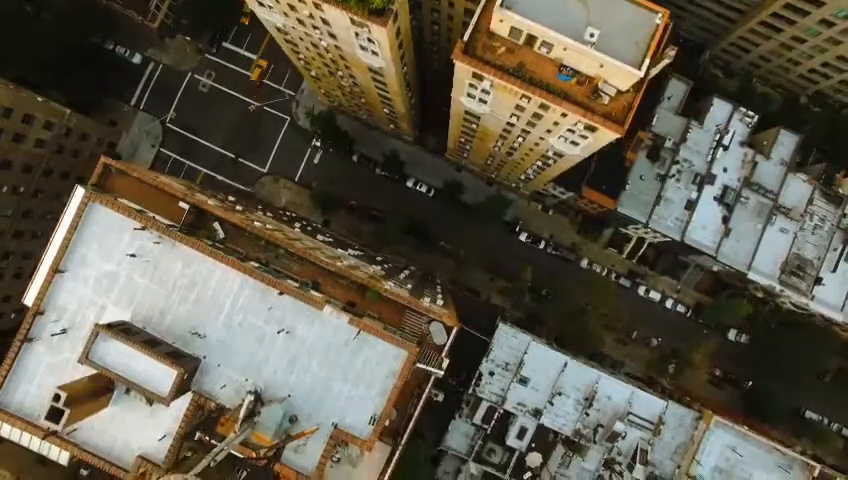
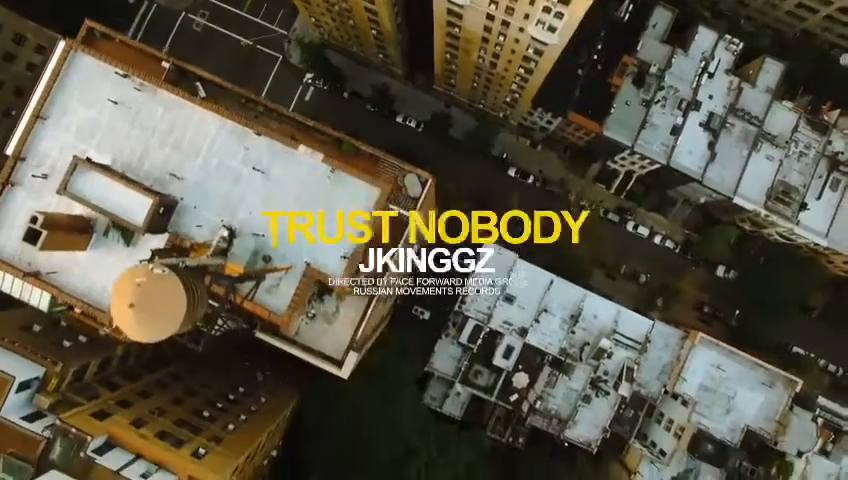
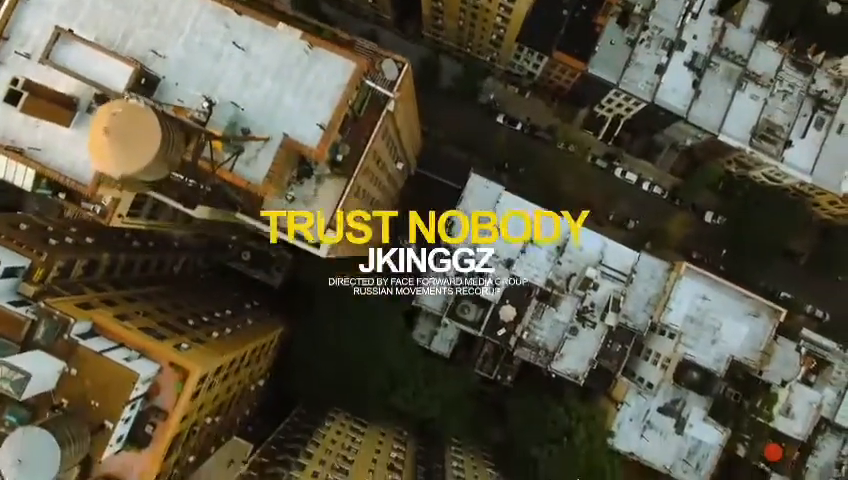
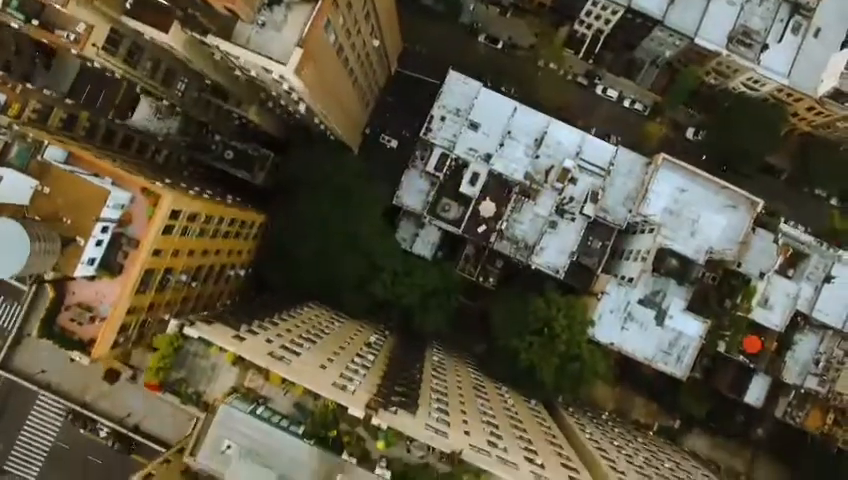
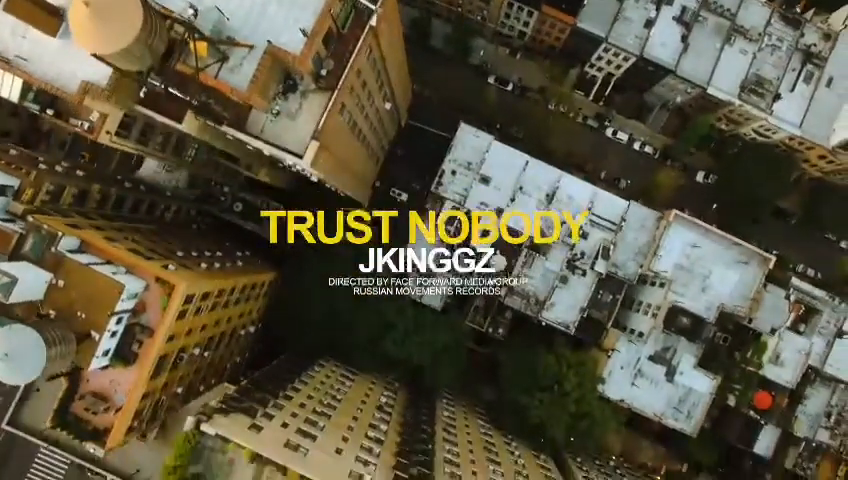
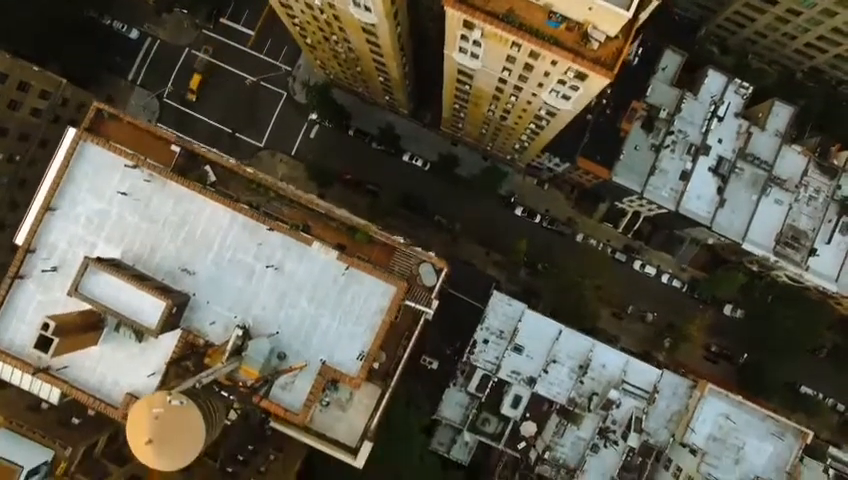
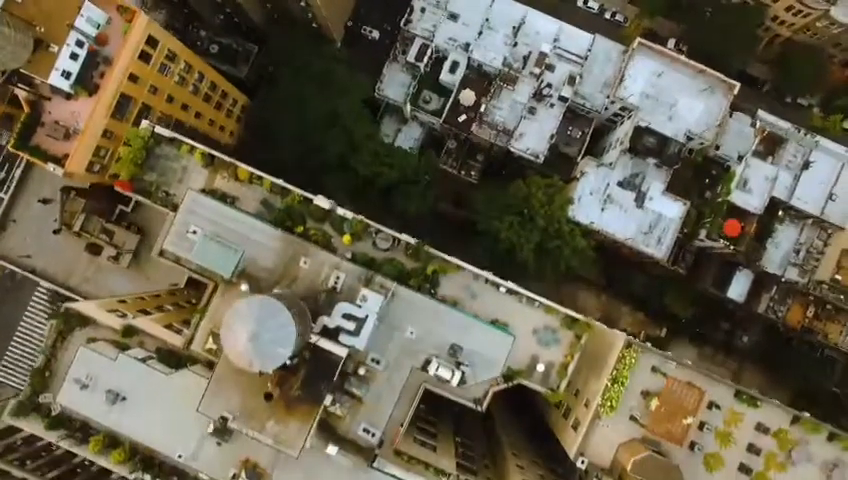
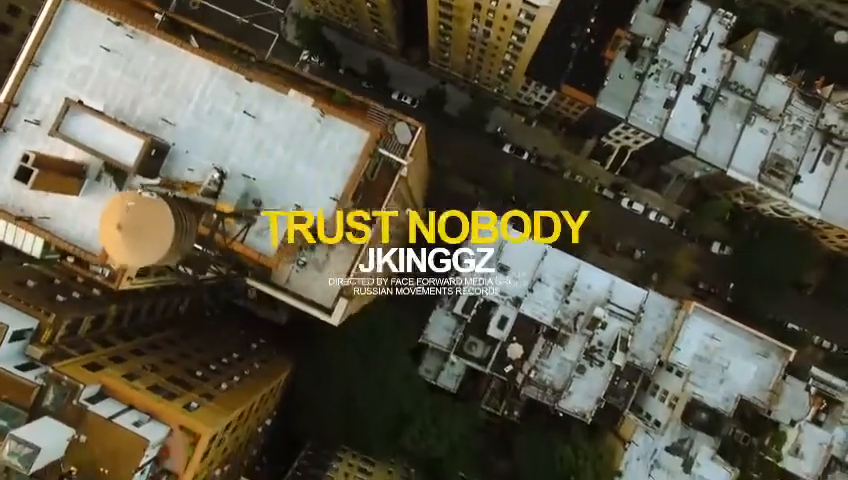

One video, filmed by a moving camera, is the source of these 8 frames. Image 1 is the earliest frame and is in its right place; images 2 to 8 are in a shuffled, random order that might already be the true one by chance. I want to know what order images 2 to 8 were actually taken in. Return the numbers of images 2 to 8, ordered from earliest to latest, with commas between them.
6, 2, 8, 3, 5, 4, 7
